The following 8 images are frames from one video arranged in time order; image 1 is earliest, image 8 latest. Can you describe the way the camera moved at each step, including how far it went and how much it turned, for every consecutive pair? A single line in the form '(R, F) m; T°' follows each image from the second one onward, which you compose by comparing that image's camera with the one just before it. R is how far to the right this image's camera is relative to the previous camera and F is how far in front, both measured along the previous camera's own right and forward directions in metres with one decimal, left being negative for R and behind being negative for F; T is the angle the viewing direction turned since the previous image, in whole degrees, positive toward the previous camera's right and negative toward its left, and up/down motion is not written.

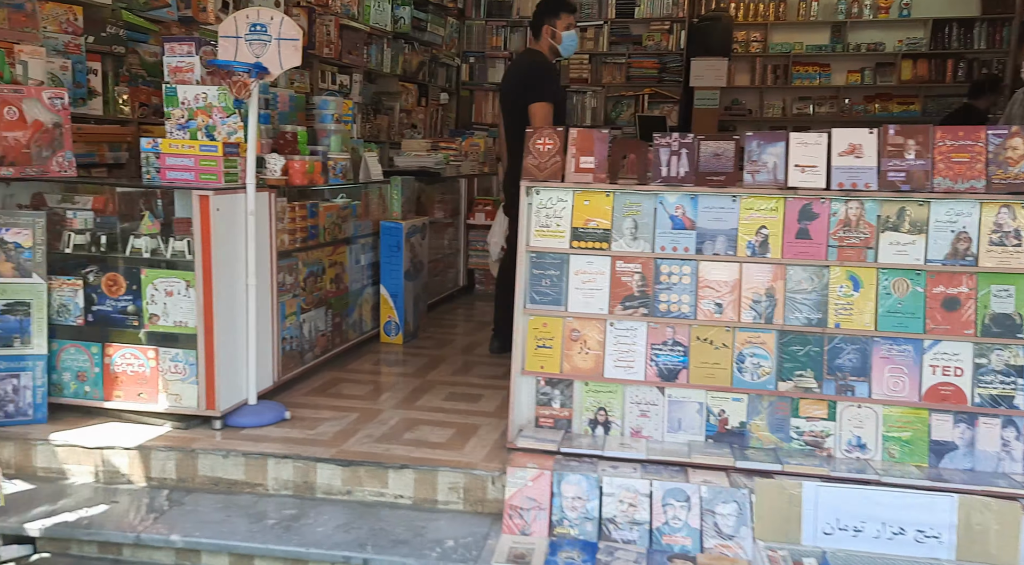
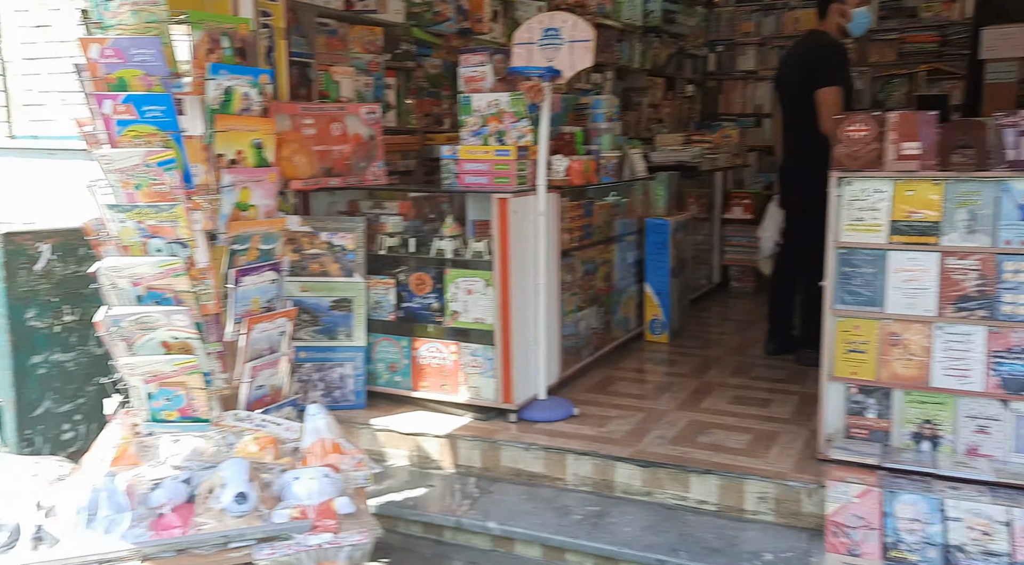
(-0.2, 0.0) m; -16°
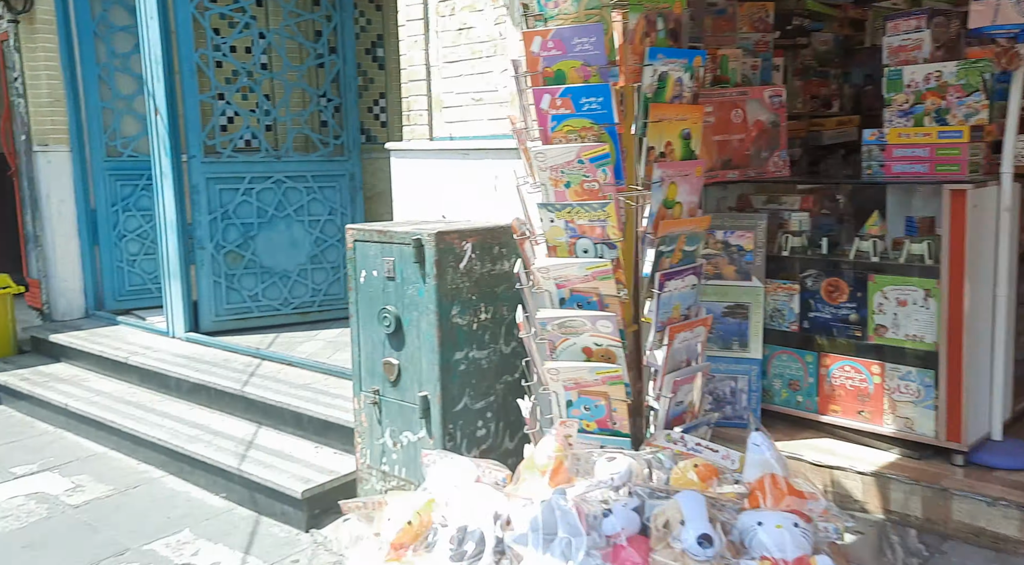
(-0.3, +0.2) m; -22°
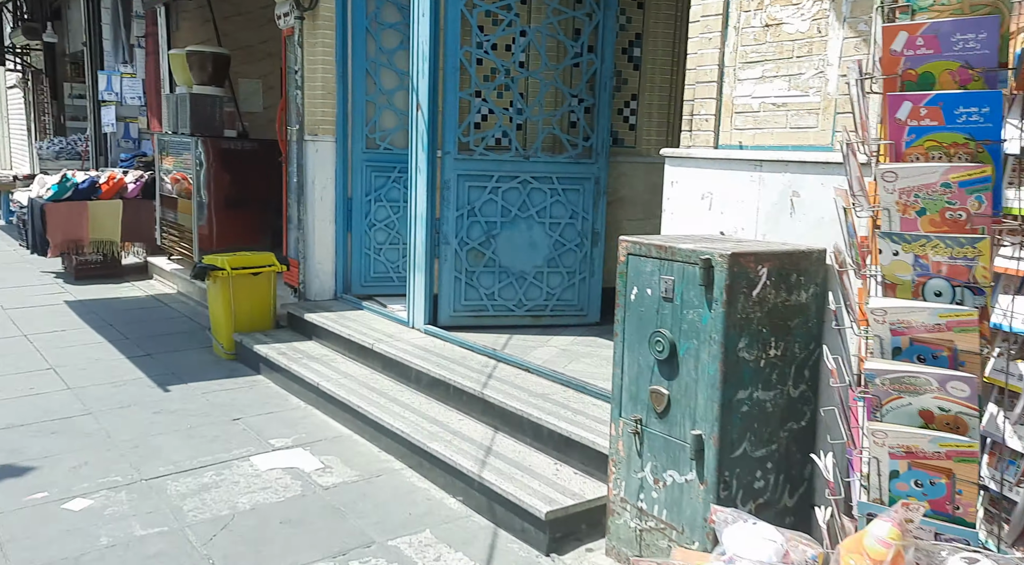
(-0.2, +0.2) m; -14°
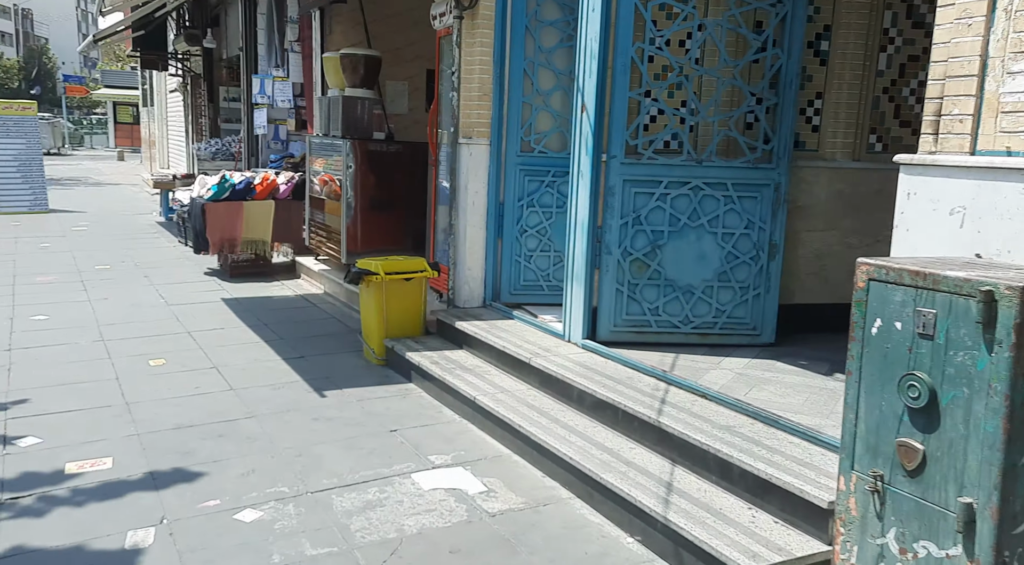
(-0.2, +0.2) m; -8°
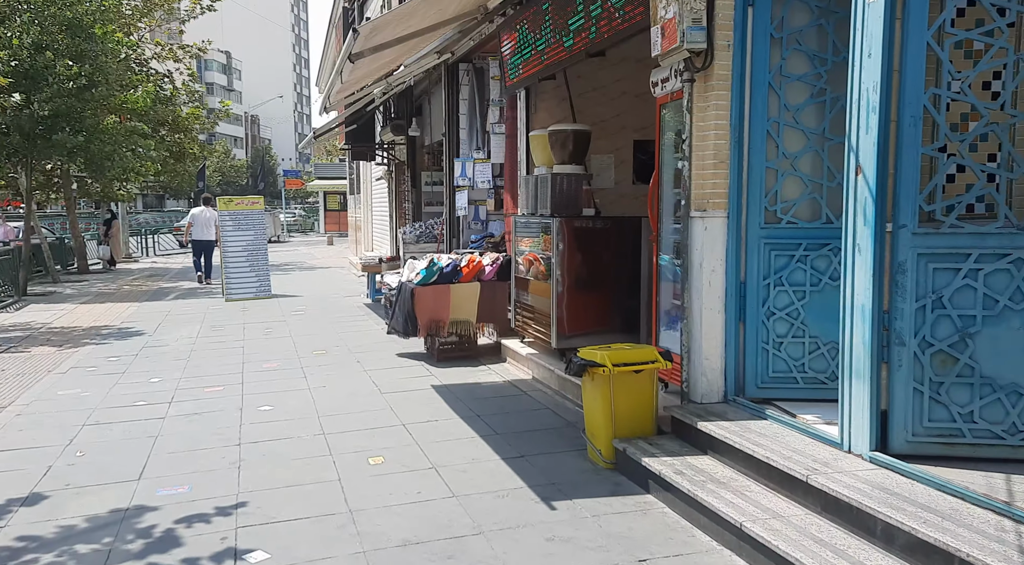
(-0.3, +0.5) m; -13°
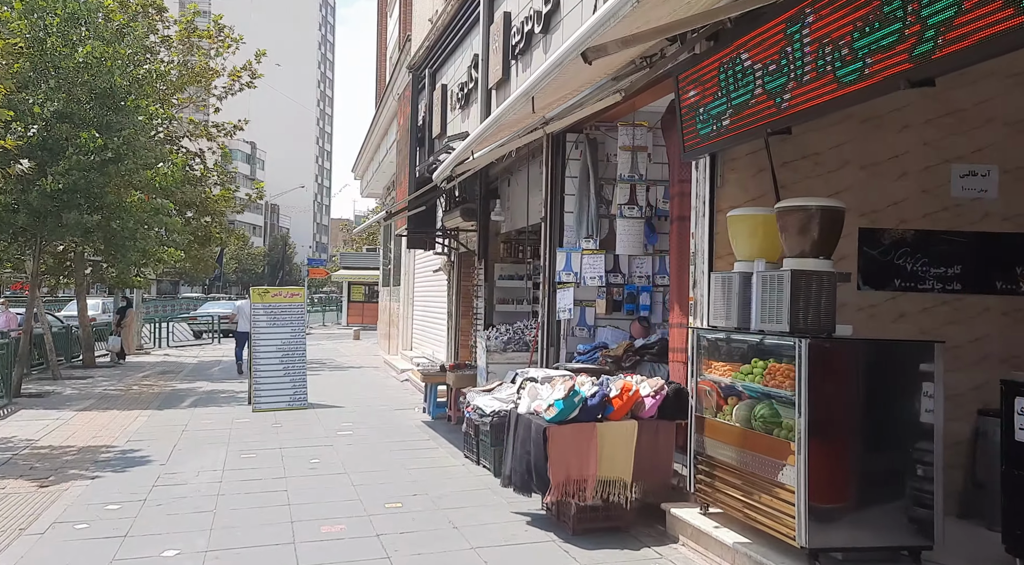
(-1.1, +2.4) m; -1°
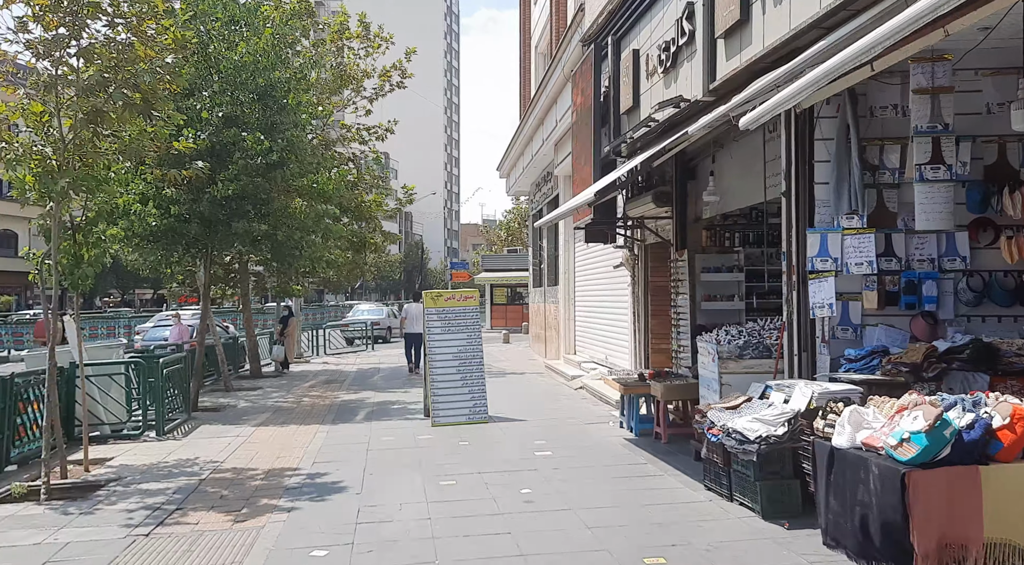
(-1.0, +1.5) m; -9°
